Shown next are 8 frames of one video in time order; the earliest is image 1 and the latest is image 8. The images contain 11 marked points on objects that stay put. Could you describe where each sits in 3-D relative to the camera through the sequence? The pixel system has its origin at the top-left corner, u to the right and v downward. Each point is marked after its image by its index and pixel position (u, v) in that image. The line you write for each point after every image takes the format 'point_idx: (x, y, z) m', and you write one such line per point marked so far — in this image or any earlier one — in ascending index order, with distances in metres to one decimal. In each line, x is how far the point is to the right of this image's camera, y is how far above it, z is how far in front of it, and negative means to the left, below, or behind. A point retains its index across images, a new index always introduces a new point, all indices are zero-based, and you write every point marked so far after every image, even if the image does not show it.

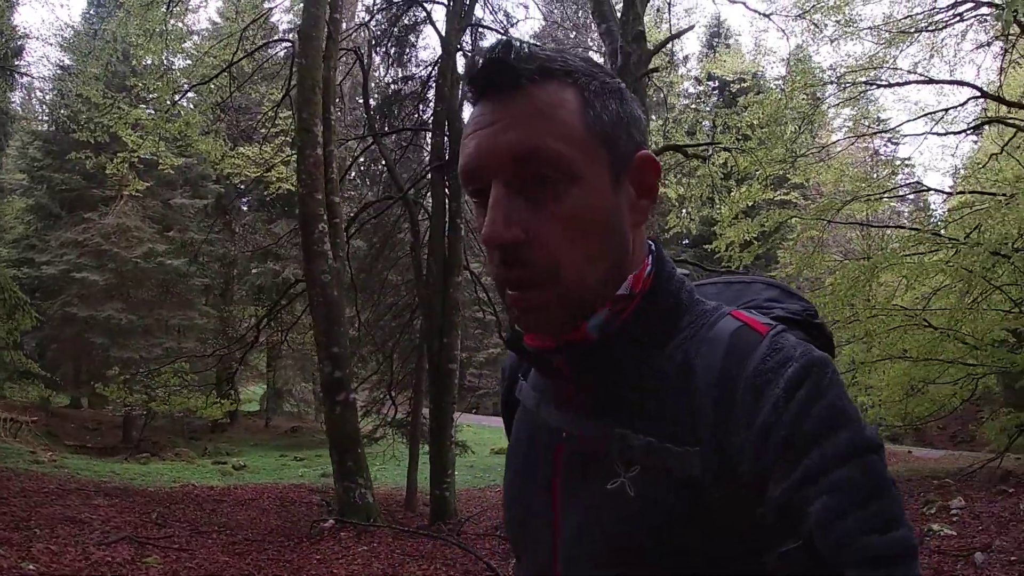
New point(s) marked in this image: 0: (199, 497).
0: (-3.9, -2.6, +8.6) m
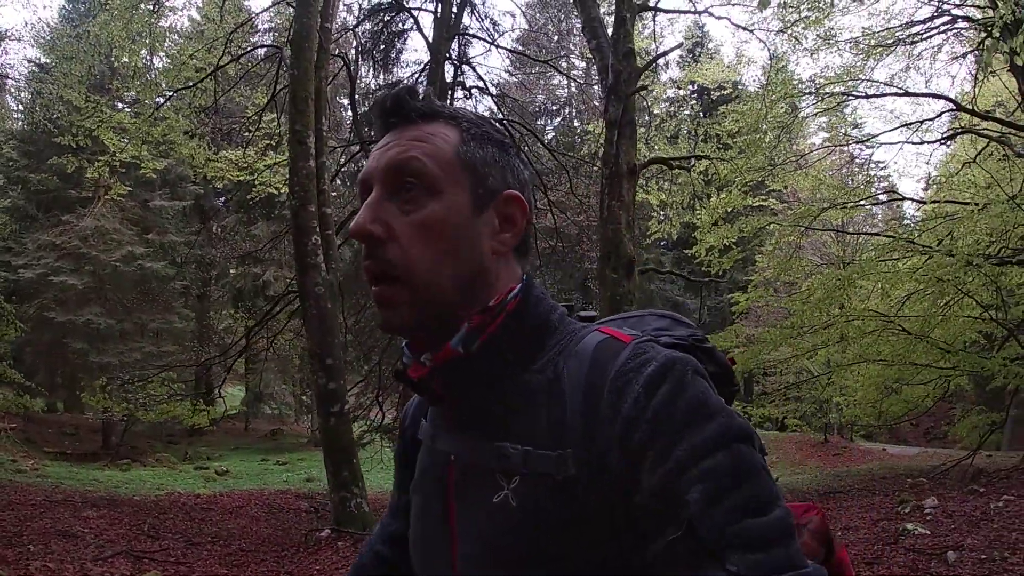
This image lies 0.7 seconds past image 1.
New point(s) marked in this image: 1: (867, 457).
0: (-4.1, -2.7, +8.6) m
1: (+9.4, -4.5, +18.4) m
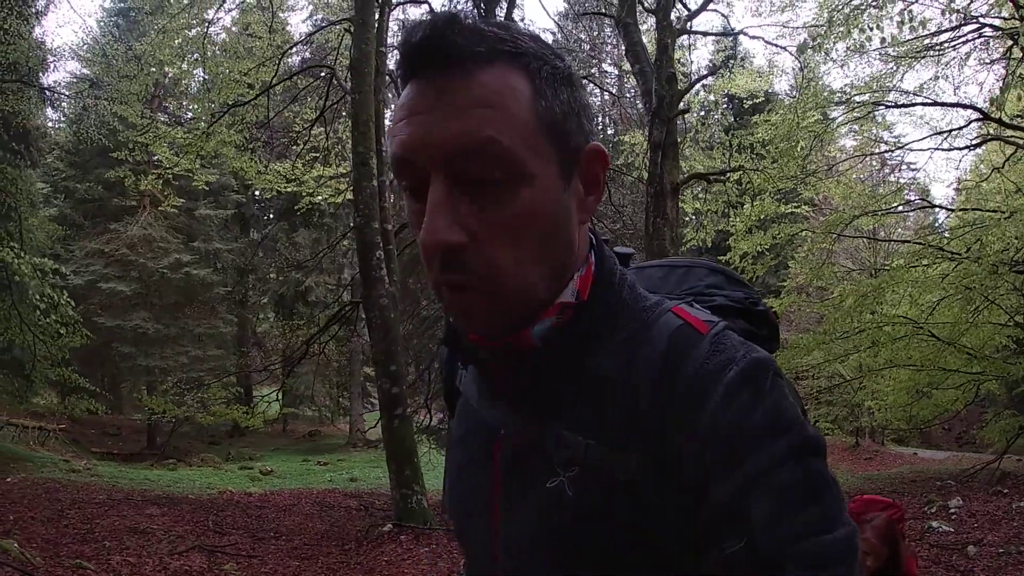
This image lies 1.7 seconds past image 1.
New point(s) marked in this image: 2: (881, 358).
0: (-3.6, -2.8, +9.0) m
1: (+10.2, -4.6, +18.3) m
2: (+5.4, -1.0, +10.1) m
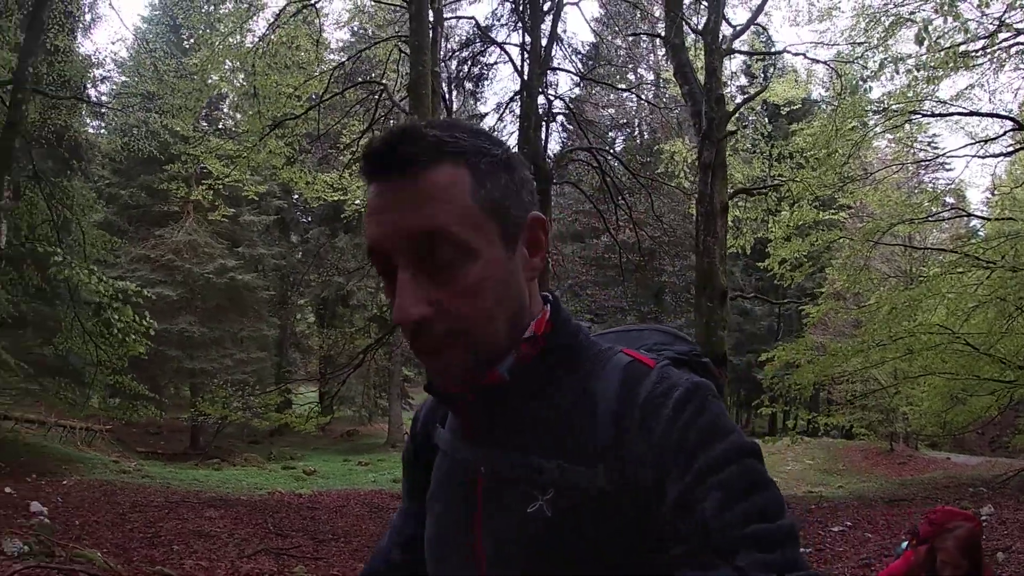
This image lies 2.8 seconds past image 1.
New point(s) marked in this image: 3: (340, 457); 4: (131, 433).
0: (-3.0, -2.9, +9.3) m
1: (+11.1, -4.7, +18.2) m
2: (+6.0, -1.2, +10.1) m
3: (-4.3, -4.2, +17.2) m
4: (-10.2, -3.9, +18.4) m
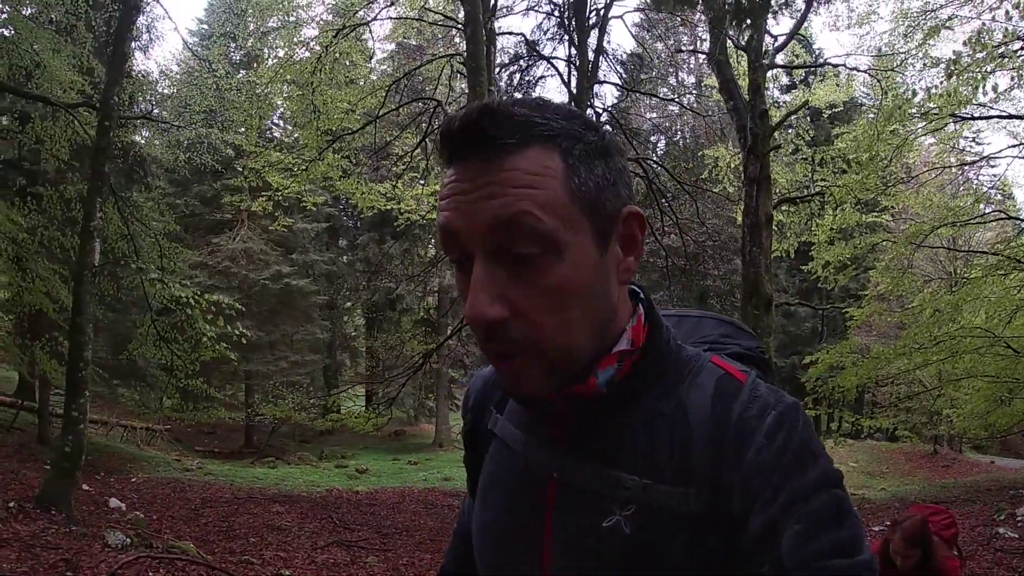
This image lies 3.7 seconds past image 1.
0: (-2.3, -3.0, +9.8) m
1: (+12.2, -4.7, +18.0) m
2: (+6.7, -1.2, +10.2) m
3: (-3.2, -4.3, +17.7) m
4: (-9.0, -4.0, +19.2) m
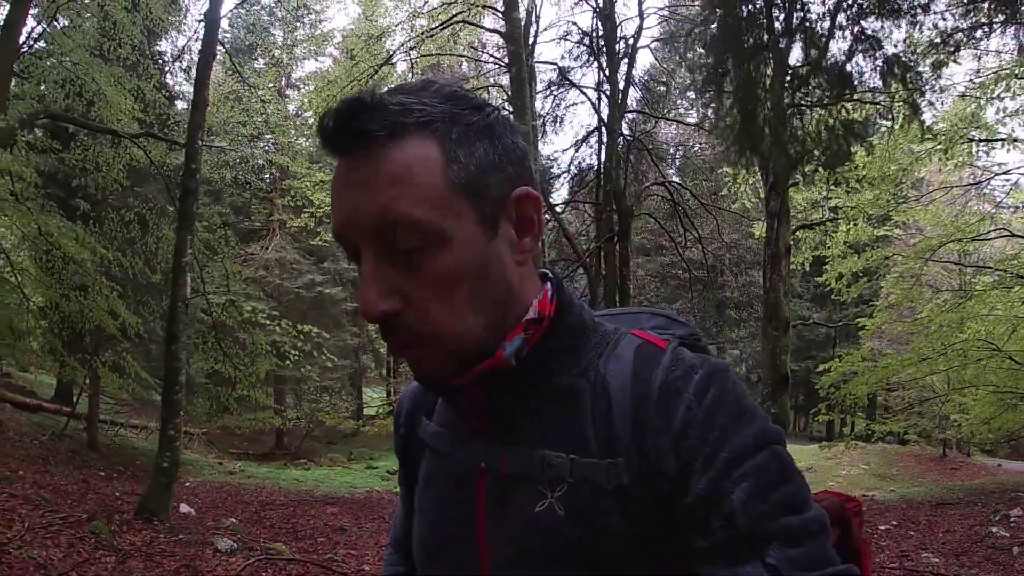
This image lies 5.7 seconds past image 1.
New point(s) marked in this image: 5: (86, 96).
0: (-1.8, -3.3, +10.5) m
1: (+12.8, -4.8, +18.5) m
2: (+7.2, -1.4, +10.7) m
3: (-2.6, -4.5, +18.5) m
4: (-8.4, -4.3, +20.0) m
5: (-6.5, +2.9, +10.5) m
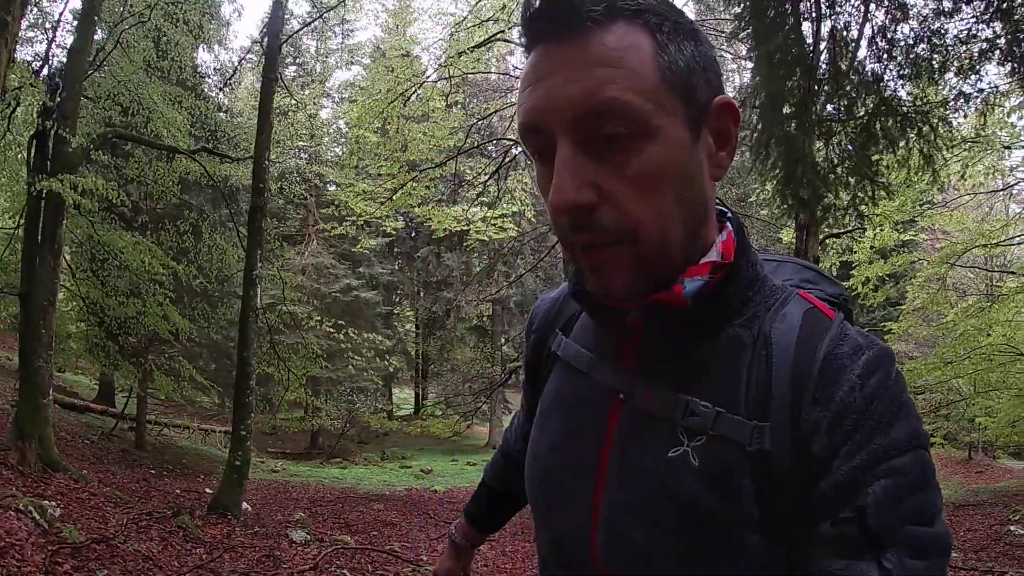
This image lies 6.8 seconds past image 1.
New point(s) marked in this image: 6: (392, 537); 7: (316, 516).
0: (-1.2, -3.4, +11.0) m
1: (+13.6, -4.9, +18.6) m
2: (+7.8, -1.4, +11.0) m
3: (-1.8, -4.6, +18.9) m
4: (-7.6, -4.4, +20.6) m
5: (-5.9, +2.8, +11.0) m
6: (-1.5, -3.0, +8.1) m
7: (-2.6, -3.0, +9.1) m
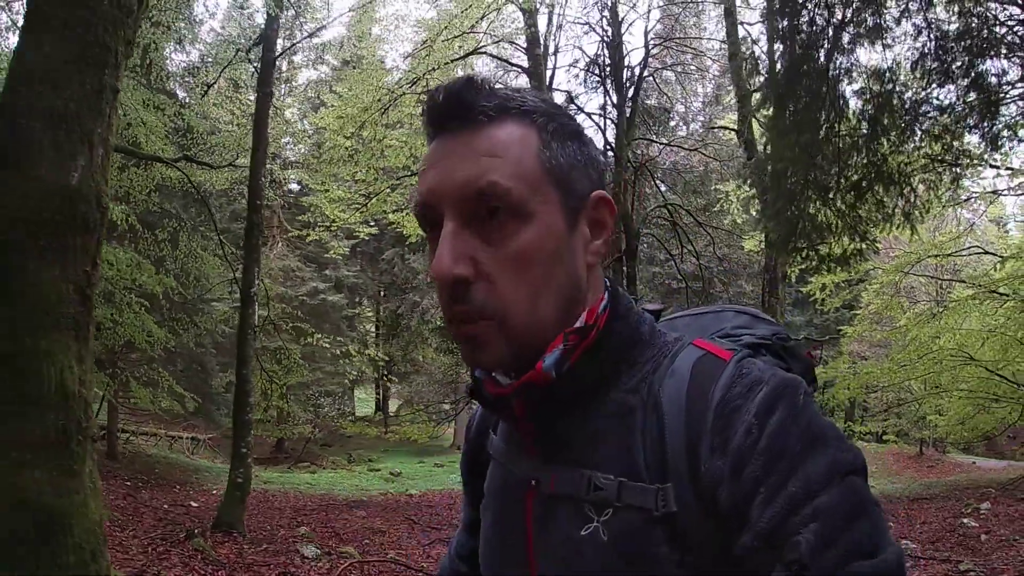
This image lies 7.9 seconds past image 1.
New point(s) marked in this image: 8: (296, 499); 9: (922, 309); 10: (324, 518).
0: (-1.5, -3.5, +11.1) m
1: (+12.7, -4.9, +19.8) m
2: (+7.5, -1.6, +11.7) m
3: (-2.7, -4.7, +19.0) m
4: (-8.6, -4.5, +20.3) m
5: (-6.2, +2.7, +10.8) m
6: (-1.6, -3.1, +8.3) m
7: (-2.8, -3.2, +9.2) m
8: (-3.8, -3.7, +12.1) m
9: (+7.1, -0.4, +11.8) m
10: (-2.8, -3.4, +10.0) m
